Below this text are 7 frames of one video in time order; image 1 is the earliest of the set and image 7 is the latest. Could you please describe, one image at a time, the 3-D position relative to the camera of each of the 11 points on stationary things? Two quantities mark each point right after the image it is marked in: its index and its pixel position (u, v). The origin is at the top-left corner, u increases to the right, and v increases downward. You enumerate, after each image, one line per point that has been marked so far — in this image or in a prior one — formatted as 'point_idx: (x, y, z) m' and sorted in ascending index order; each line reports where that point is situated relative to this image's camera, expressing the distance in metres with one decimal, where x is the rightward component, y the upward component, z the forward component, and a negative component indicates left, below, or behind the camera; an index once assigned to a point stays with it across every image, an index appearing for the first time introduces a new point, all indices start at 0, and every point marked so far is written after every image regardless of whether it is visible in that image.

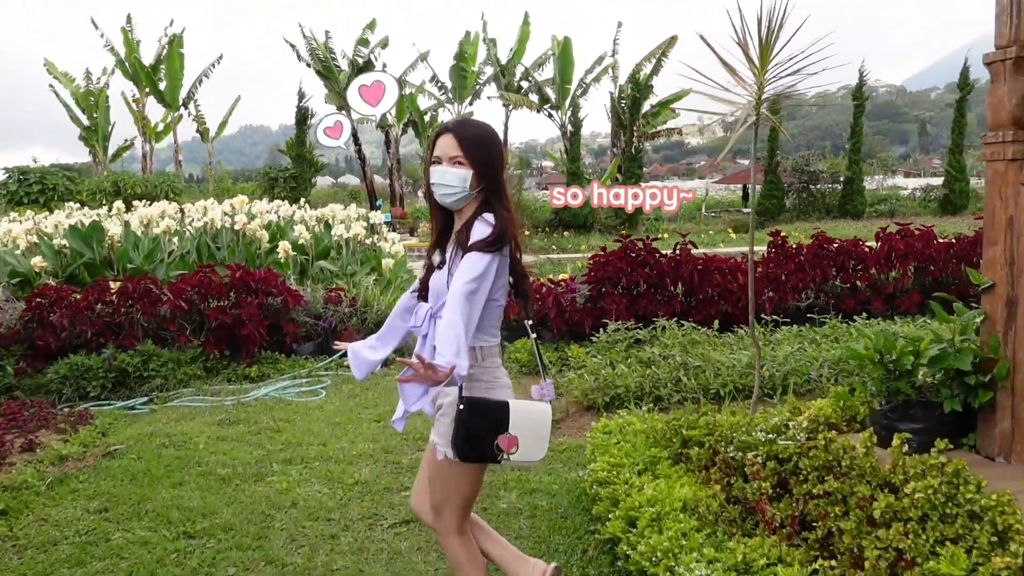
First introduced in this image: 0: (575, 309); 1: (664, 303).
0: (+0.4, -0.1, +5.5) m
1: (+0.9, -0.1, +5.7) m
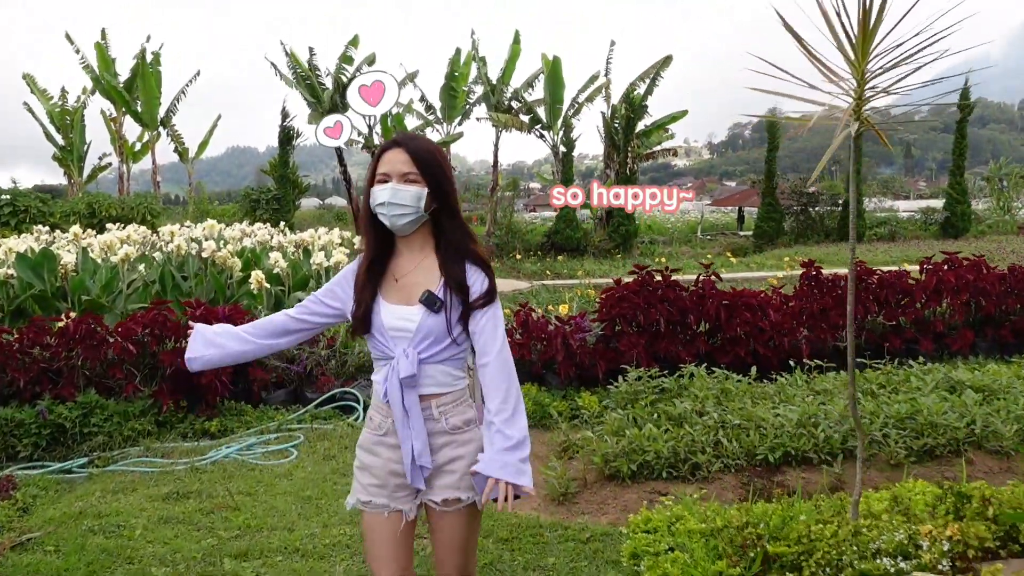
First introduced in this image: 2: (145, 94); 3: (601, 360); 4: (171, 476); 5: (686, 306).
0: (+0.4, -0.3, +4.8) m
1: (+0.9, -0.3, +5.0) m
2: (-7.7, +4.1, +19.1) m
3: (+0.5, -0.4, +4.8) m
4: (-1.4, -0.8, +3.8) m
5: (+0.9, -0.1, +4.9) m
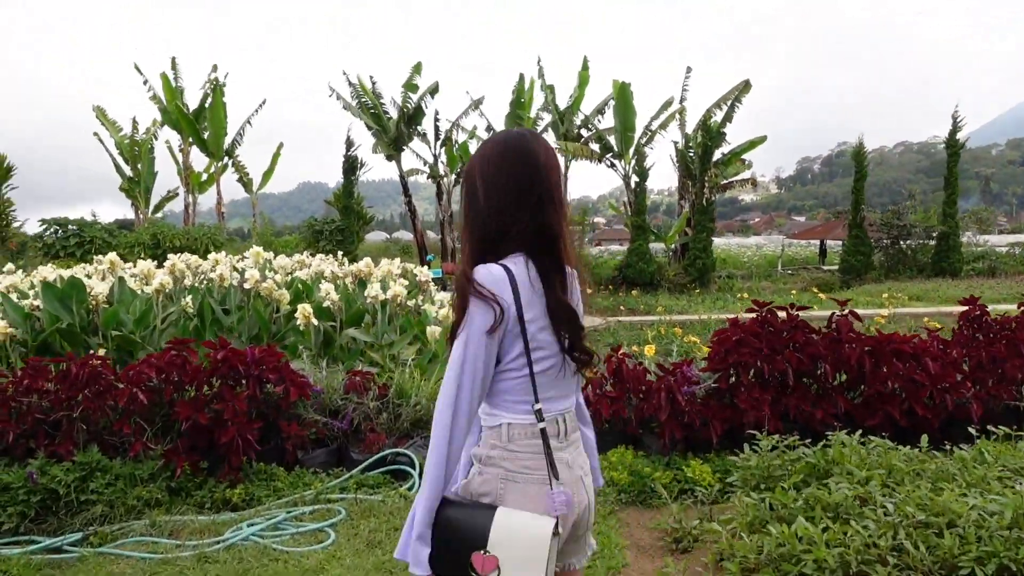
0: (+0.8, -0.5, +3.9) m
1: (+1.3, -0.5, +4.0) m
2: (-6.2, +3.4, +18.8) m
3: (+0.9, -0.6, +3.9) m
4: (-1.1, -0.9, +3.0) m
5: (+1.3, -0.3, +4.0) m
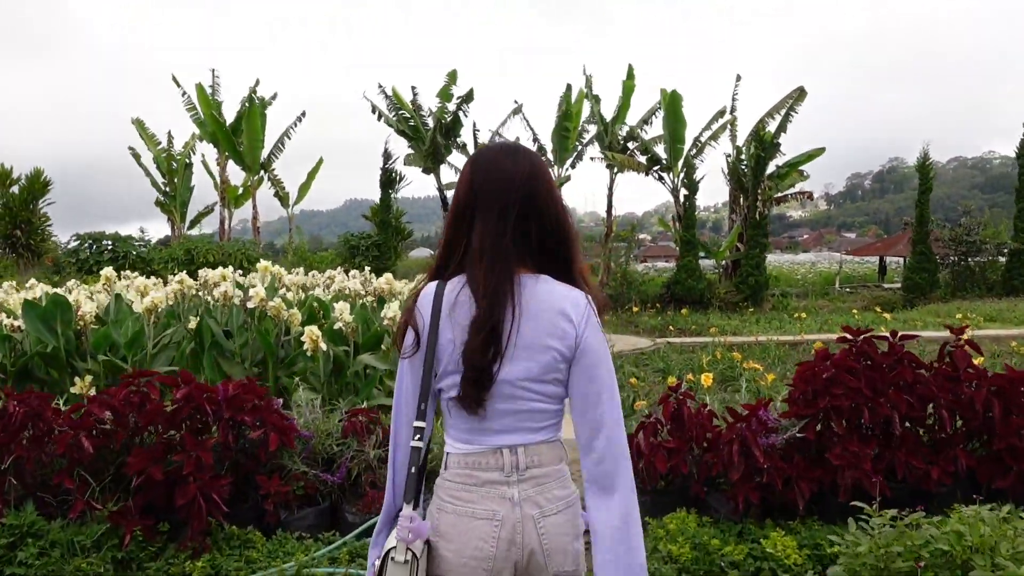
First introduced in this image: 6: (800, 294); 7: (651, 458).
0: (+0.9, -0.6, +3.0) m
1: (+1.4, -0.6, +3.1) m
2: (-5.4, +3.1, +18.4) m
3: (+1.0, -0.6, +3.0) m
4: (-1.0, -1.0, +2.2) m
5: (+1.4, -0.4, +3.1) m
6: (+6.2, -0.1, +19.5) m
7: (+0.5, -0.6, +3.1) m
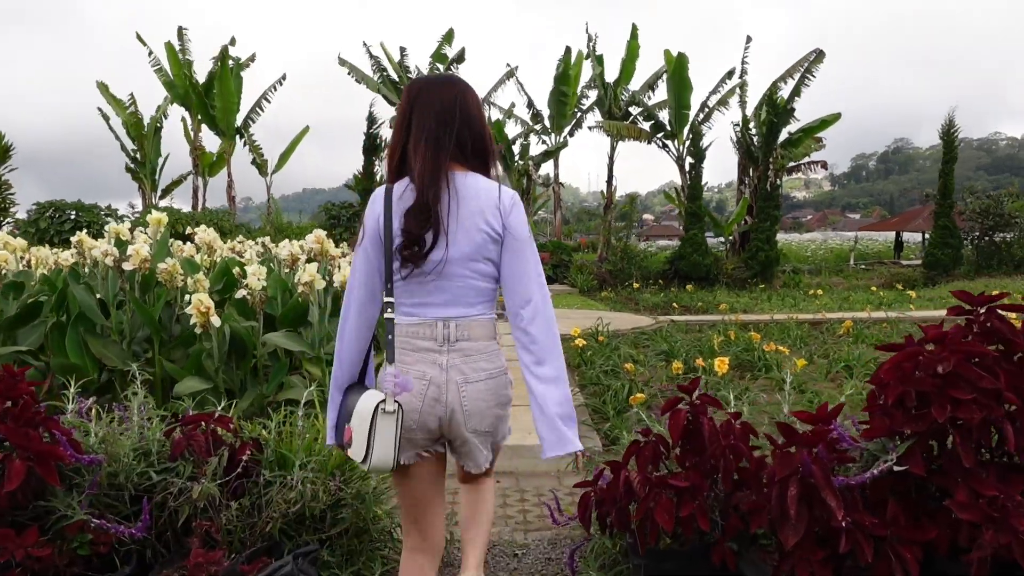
0: (+0.7, -0.5, +1.8) m
1: (+1.3, -0.4, +1.9) m
2: (-5.5, +3.6, +17.1) m
3: (+0.8, -0.5, +1.8) m
4: (-1.2, -0.8, +1.0) m
5: (+1.2, -0.2, +1.9) m
6: (+6.0, +0.3, +18.2) m
7: (+0.3, -0.4, +1.9) m
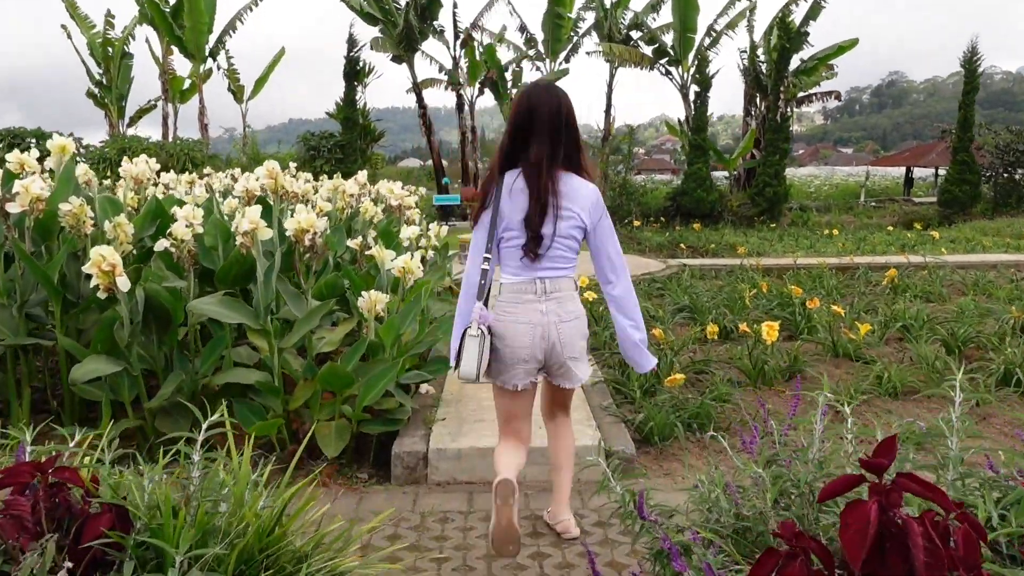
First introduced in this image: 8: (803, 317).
0: (+0.7, -0.5, +0.9) m
1: (+1.3, -0.4, +1.0) m
2: (-5.6, +4.7, +15.8) m
3: (+0.8, -0.5, +0.9) m
4: (-1.2, -0.9, +0.1) m
5: (+1.3, -0.2, +1.0) m
6: (+5.9, +1.5, +17.3) m
7: (+0.3, -0.4, +1.0) m
8: (+1.6, -0.2, +5.0) m
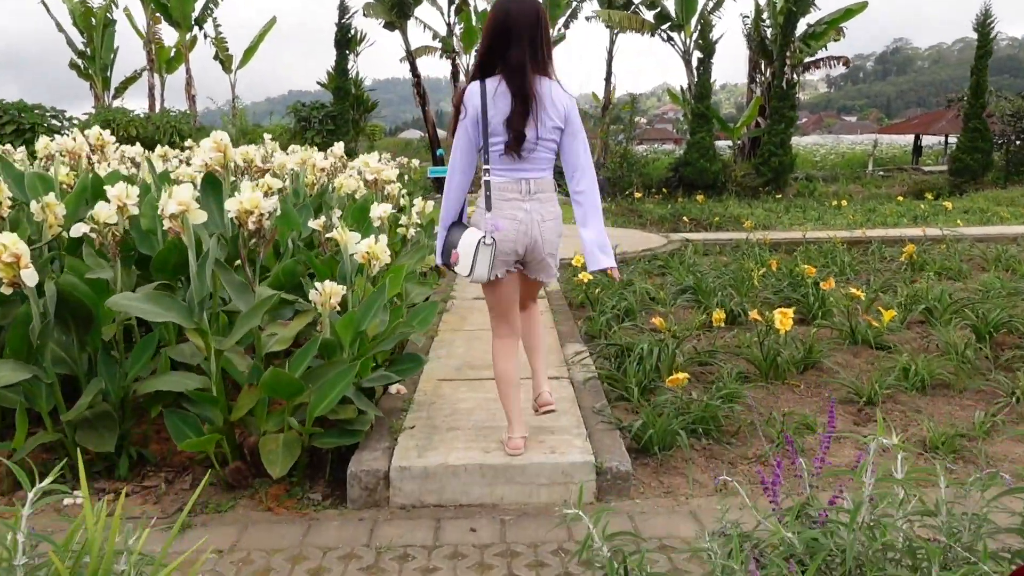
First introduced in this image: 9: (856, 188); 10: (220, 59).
0: (+0.7, -0.5, +0.5) m
1: (+1.2, -0.5, +0.6) m
2: (-5.7, +5.1, +15.2) m
3: (+0.8, -0.5, +0.5) m
4: (-1.3, -1.0, -0.3) m
5: (+1.2, -0.3, +0.5) m
6: (+5.8, +2.0, +16.8) m
7: (+0.3, -0.5, +0.6) m
8: (+1.5, -0.1, +4.5) m
9: (+5.8, +1.7, +15.4) m
10: (-5.5, +4.3, +17.1) m
